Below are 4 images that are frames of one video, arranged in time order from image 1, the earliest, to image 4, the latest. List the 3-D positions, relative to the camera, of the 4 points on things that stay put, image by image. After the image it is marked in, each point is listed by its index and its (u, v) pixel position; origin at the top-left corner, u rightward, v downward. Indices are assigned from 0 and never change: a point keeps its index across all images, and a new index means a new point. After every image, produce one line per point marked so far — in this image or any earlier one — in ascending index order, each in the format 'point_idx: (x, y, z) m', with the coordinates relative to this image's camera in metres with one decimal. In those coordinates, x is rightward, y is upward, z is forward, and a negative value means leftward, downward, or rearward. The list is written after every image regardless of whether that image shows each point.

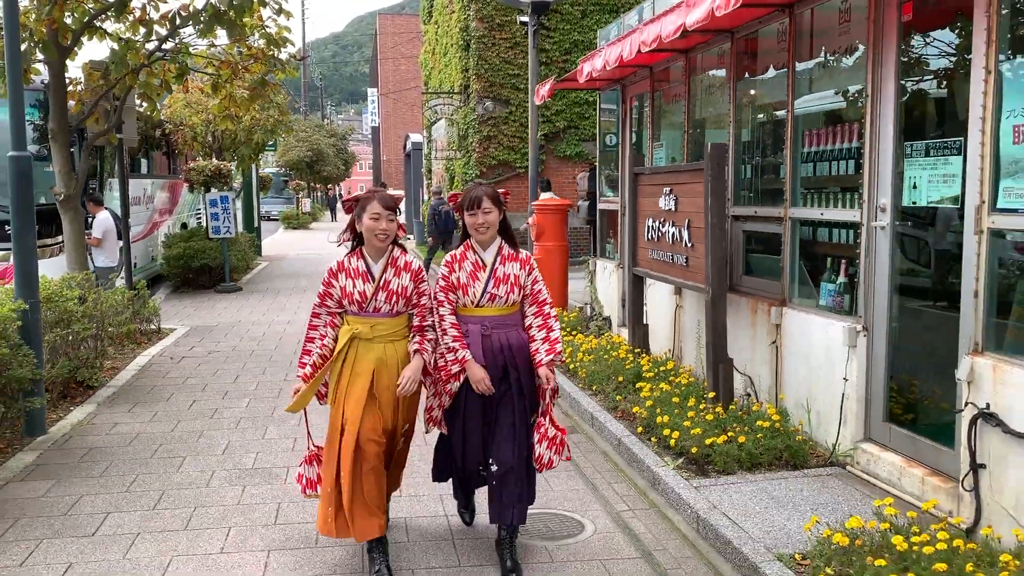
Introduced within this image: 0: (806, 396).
0: (+1.5, -0.6, +4.5) m
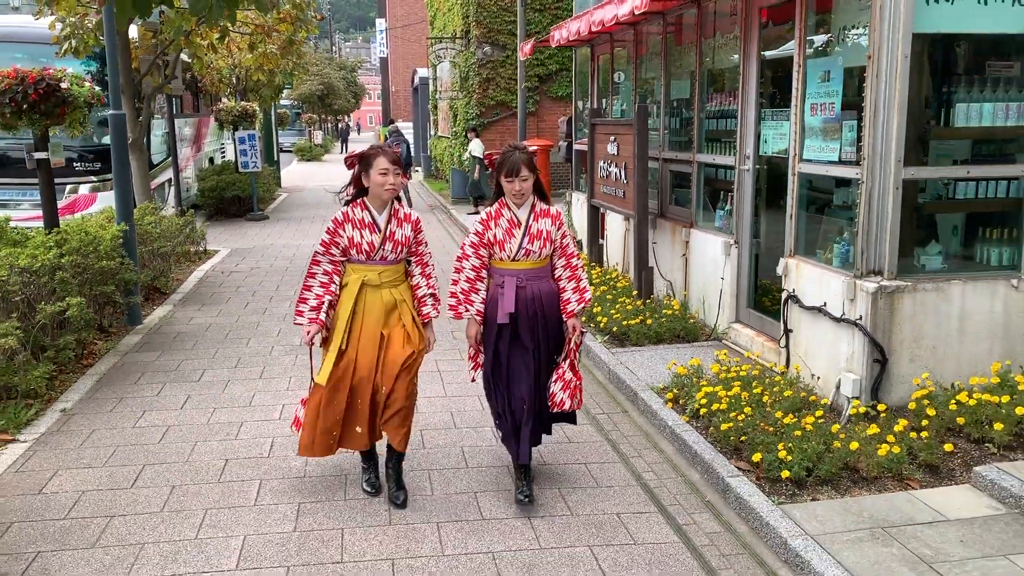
0: (+1.4, 0.0, +6.2) m
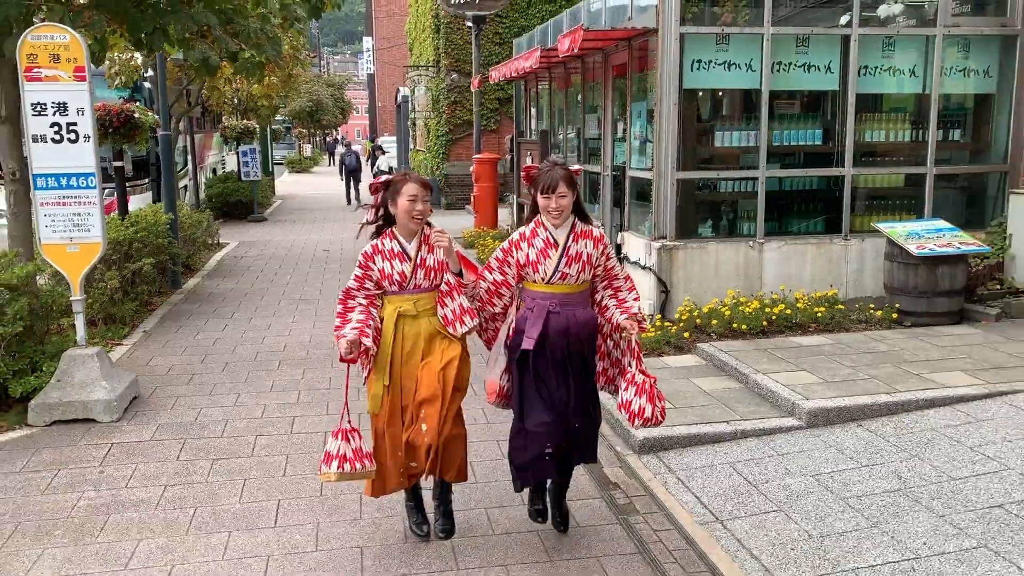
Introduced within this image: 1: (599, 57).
0: (+0.7, +0.3, +8.8) m
1: (+0.8, +2.2, +8.4) m
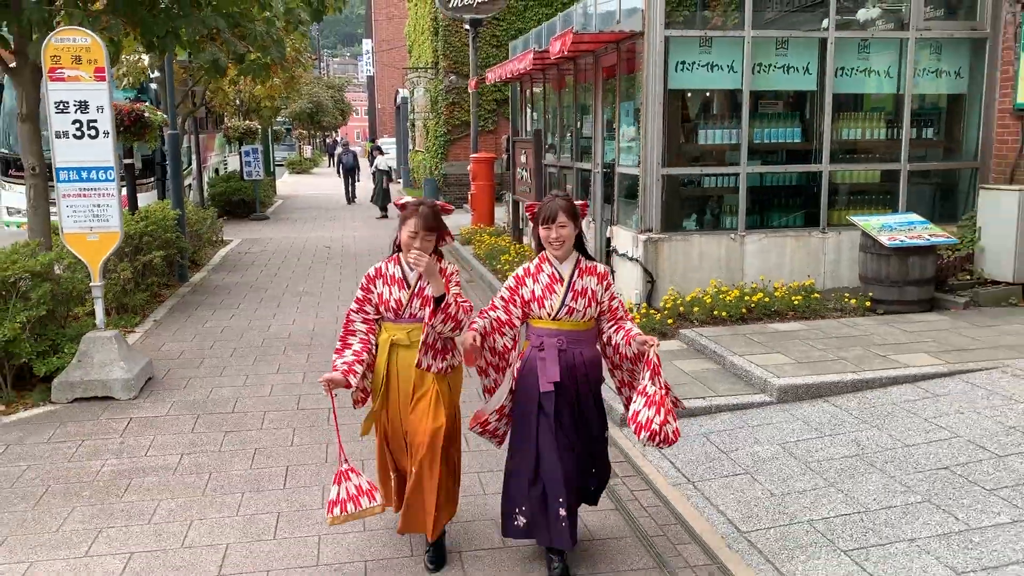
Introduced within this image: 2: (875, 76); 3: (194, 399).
0: (+0.7, +0.3, +9.2) m
1: (+0.8, +2.3, +8.8) m
2: (+3.1, +1.8, +7.5) m
3: (-2.0, -0.7, +5.5) m
